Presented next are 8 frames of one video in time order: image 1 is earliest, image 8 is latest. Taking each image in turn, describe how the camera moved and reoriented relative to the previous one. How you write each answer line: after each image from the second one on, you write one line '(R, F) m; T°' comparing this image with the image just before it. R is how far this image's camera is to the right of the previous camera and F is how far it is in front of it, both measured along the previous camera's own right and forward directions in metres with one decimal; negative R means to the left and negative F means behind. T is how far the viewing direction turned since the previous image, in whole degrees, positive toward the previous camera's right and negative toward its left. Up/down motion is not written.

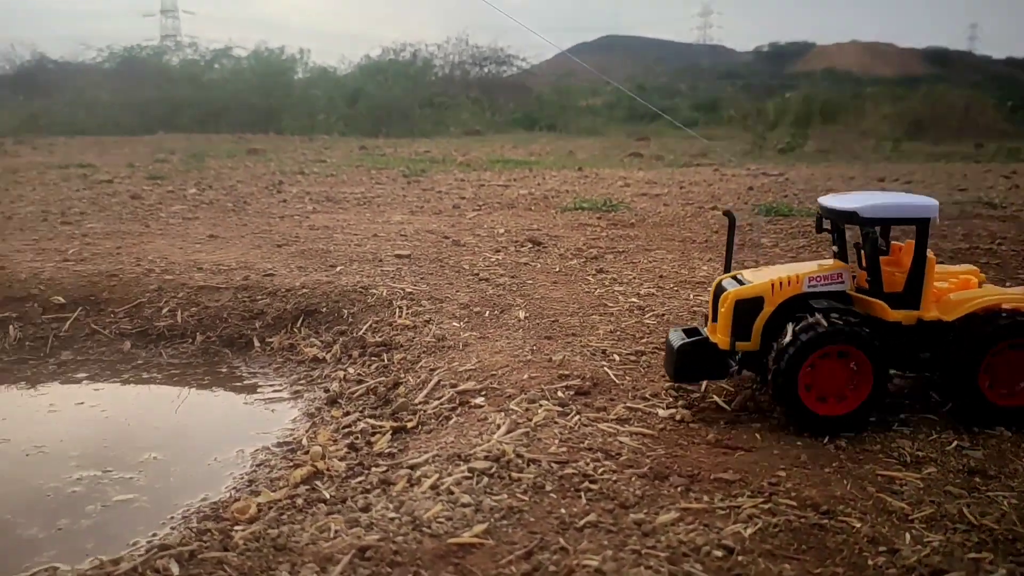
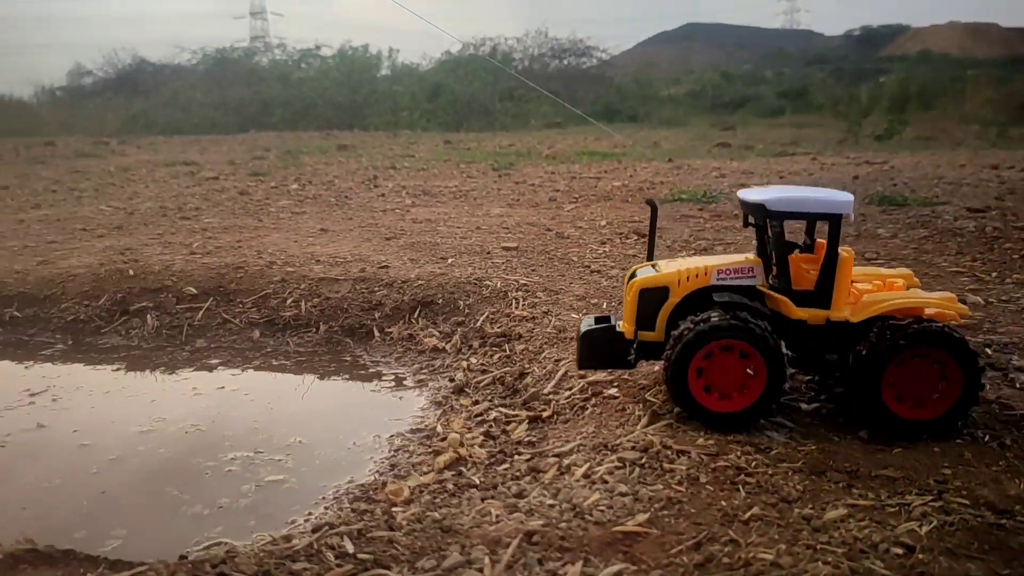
(-0.3, 0.0) m; -6°
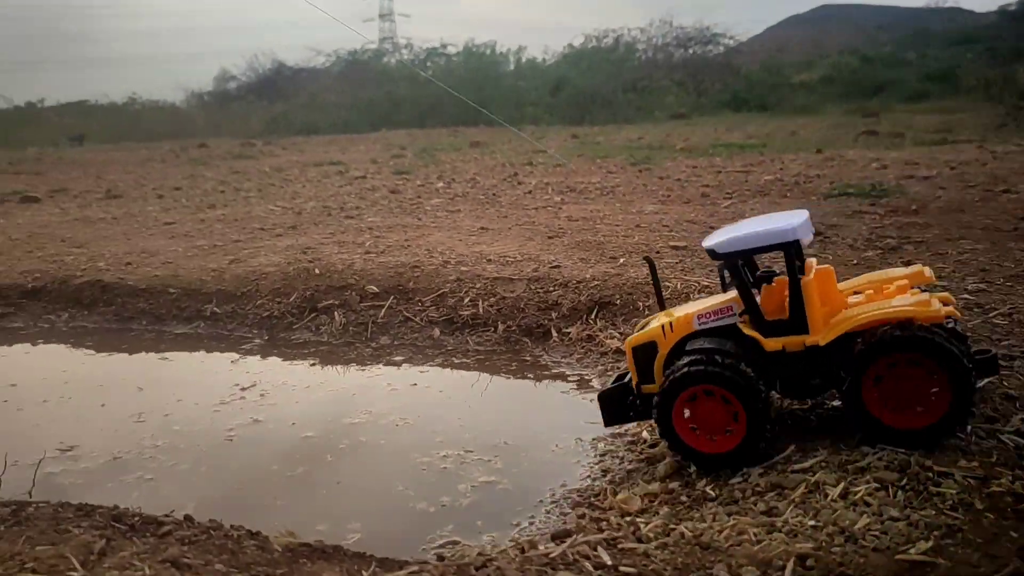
(-0.6, 0.0) m; -9°
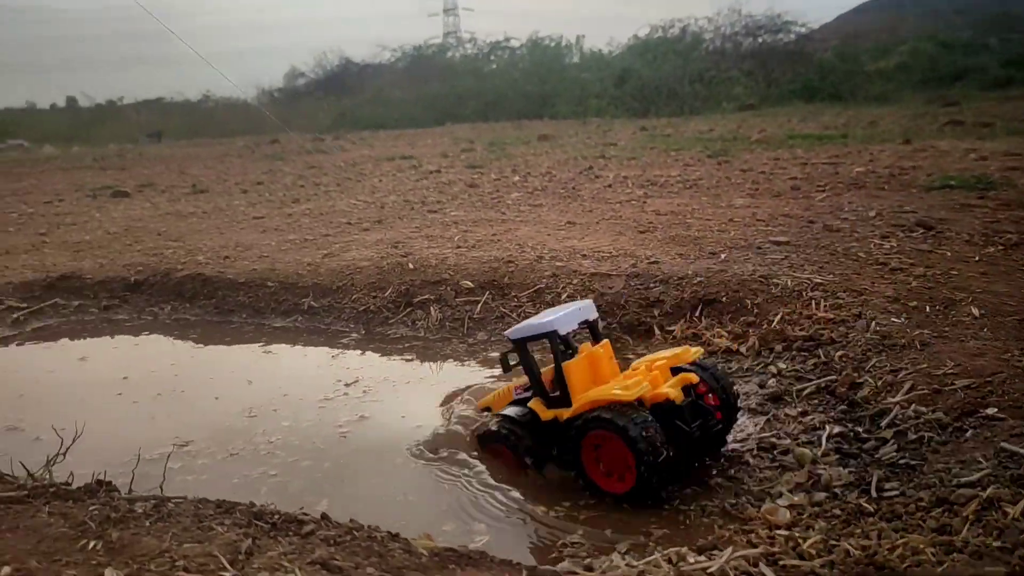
(-0.4, +0.1) m; -4°
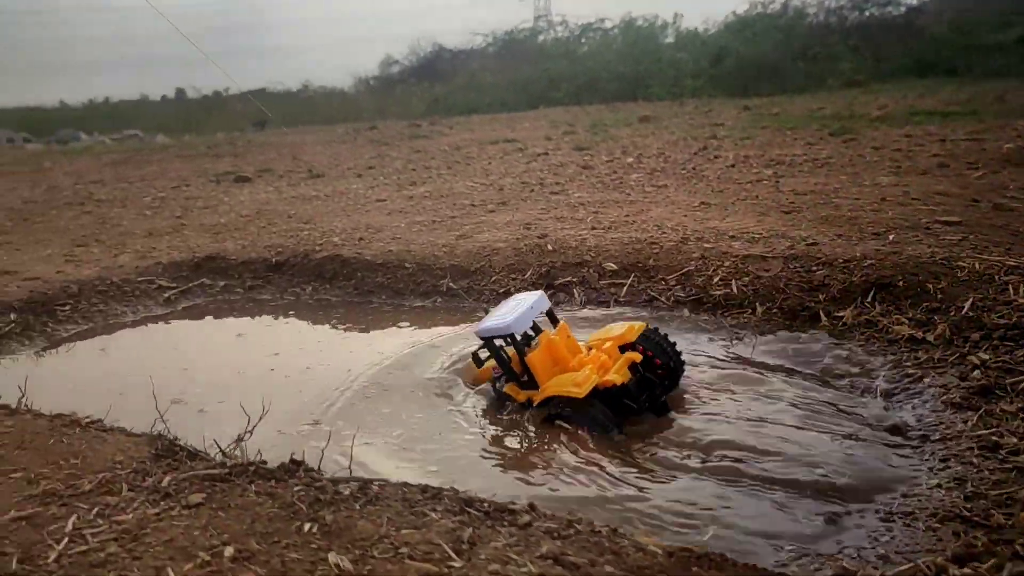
(-0.6, +0.2) m; -6°
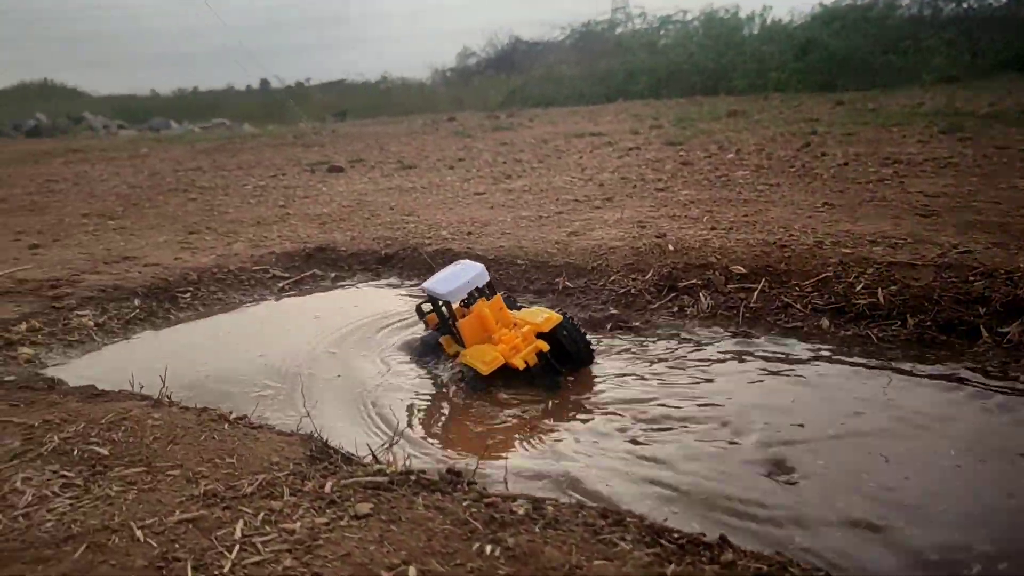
(-0.5, +0.2) m; -5°
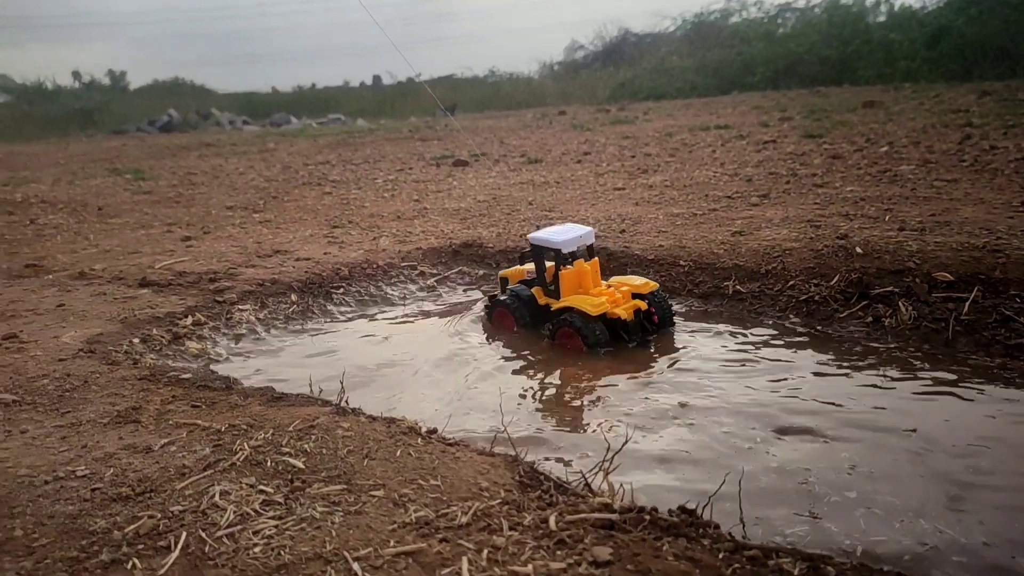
(-0.6, +0.4) m; -7°
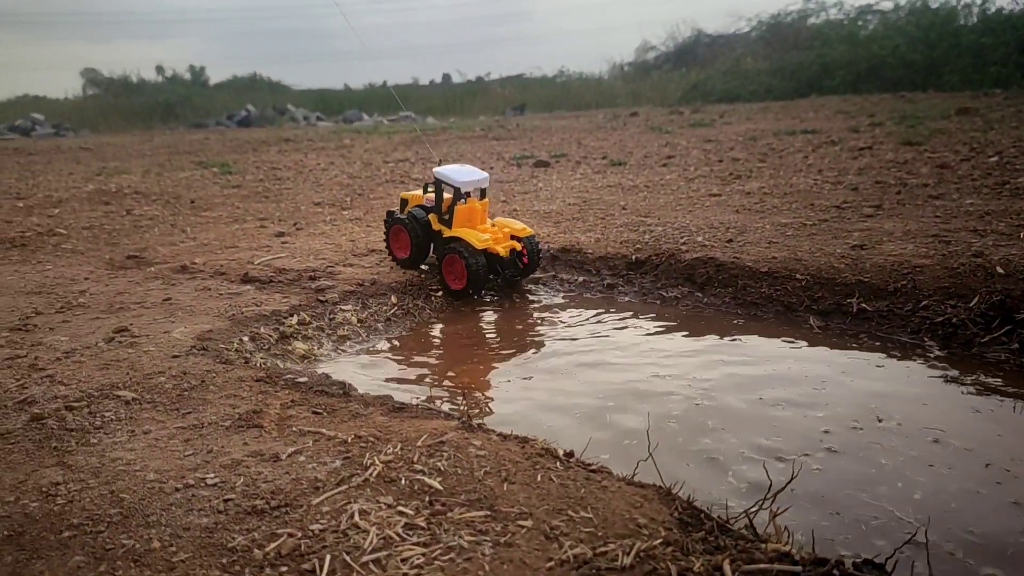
(-0.4, +0.2) m; -4°
